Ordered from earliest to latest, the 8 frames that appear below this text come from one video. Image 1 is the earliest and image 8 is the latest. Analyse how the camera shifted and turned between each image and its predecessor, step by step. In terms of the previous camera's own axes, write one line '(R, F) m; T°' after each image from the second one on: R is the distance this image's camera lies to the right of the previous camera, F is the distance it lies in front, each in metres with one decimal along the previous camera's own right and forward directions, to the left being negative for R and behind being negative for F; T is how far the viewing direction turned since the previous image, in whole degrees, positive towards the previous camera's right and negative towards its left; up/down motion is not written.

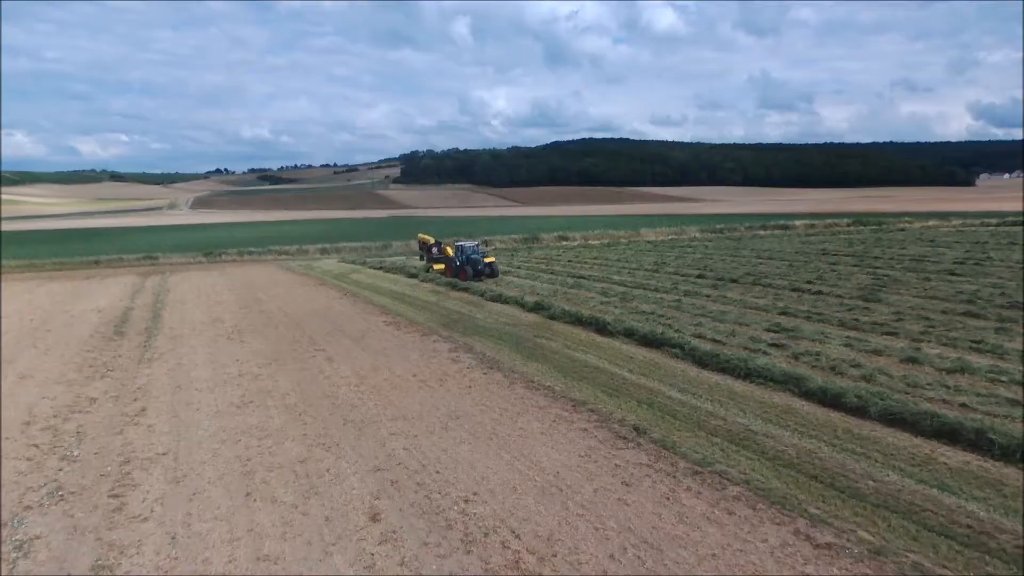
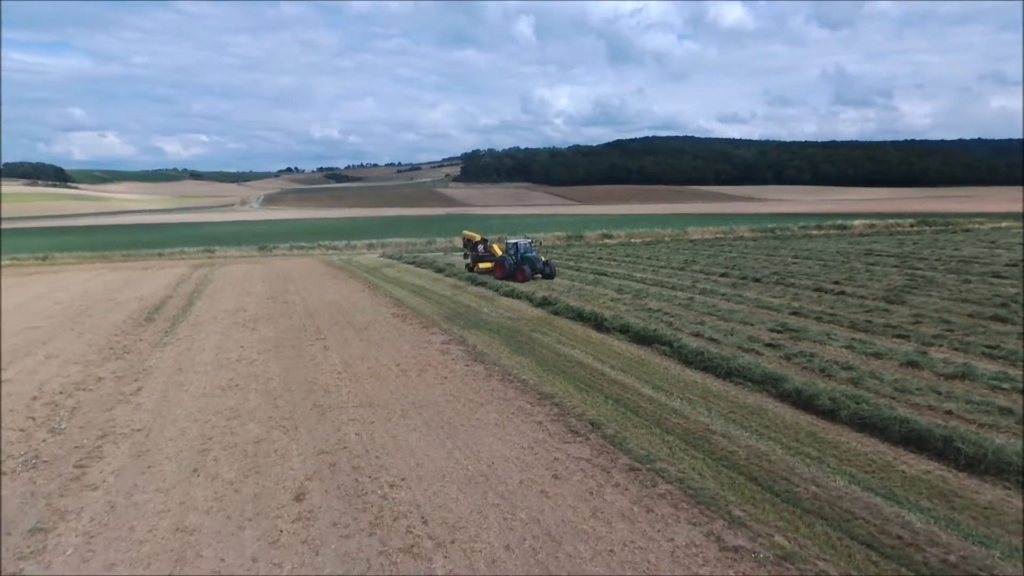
(+1.4, +0.1) m; -5°
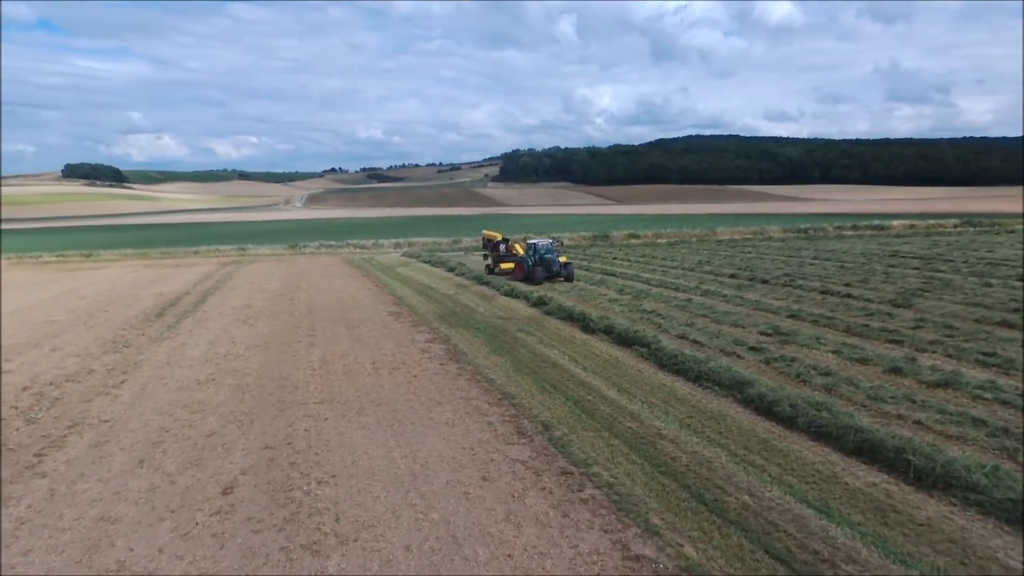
(+1.2, +0.1) m; -4°
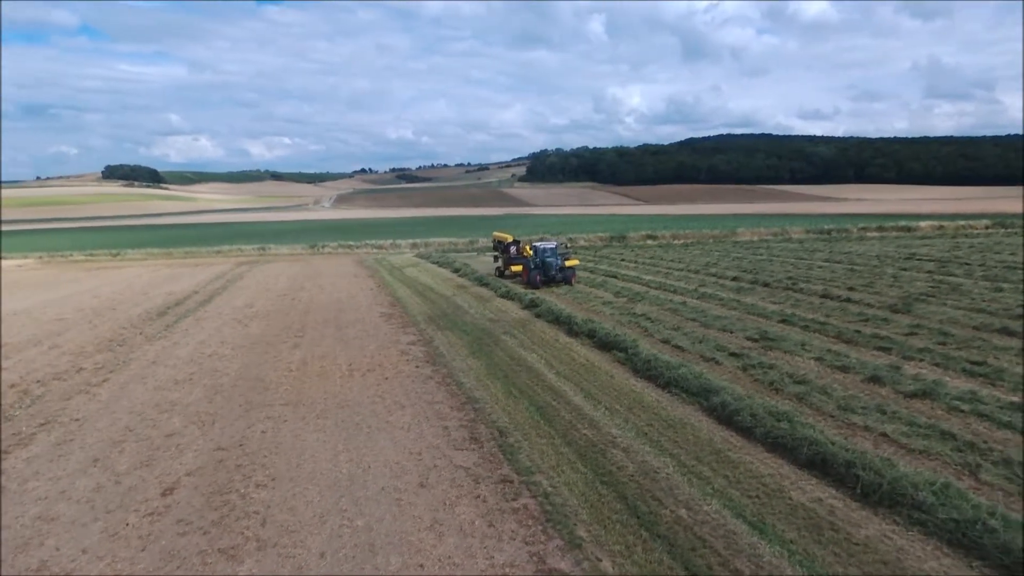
(+1.0, +0.1) m; -3°
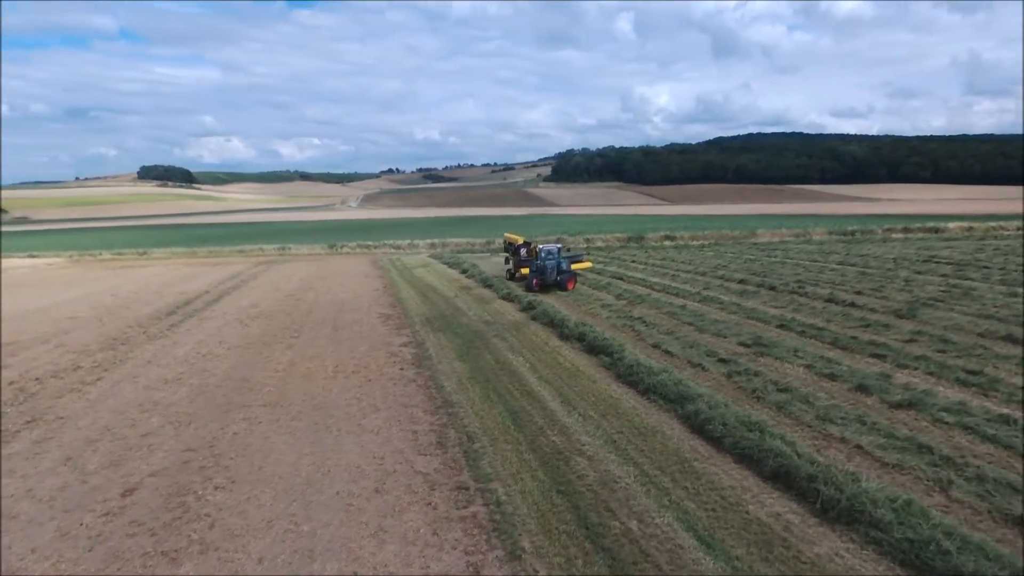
(+0.7, +0.1) m; -2°
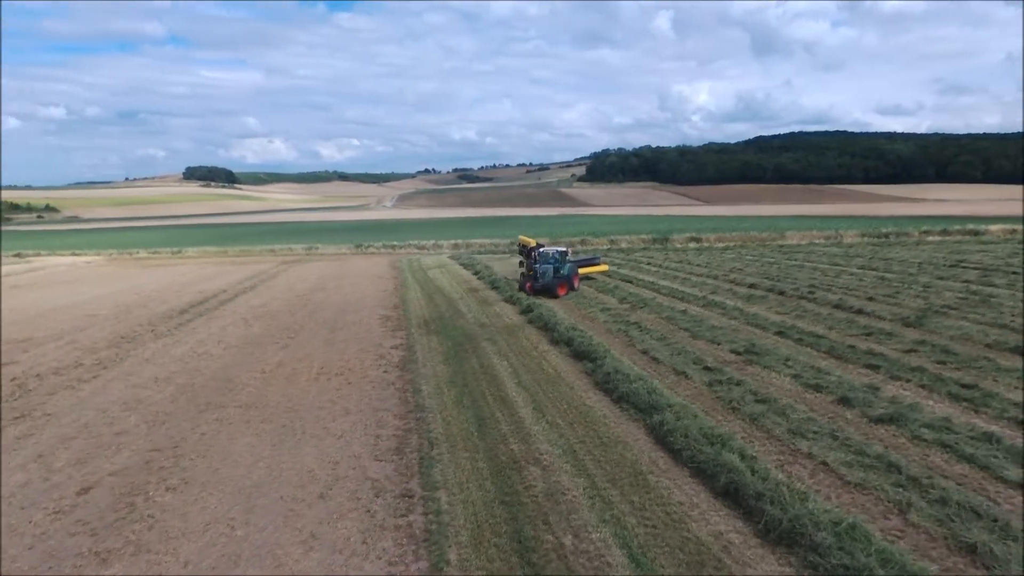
(+0.9, +0.1) m; -3°
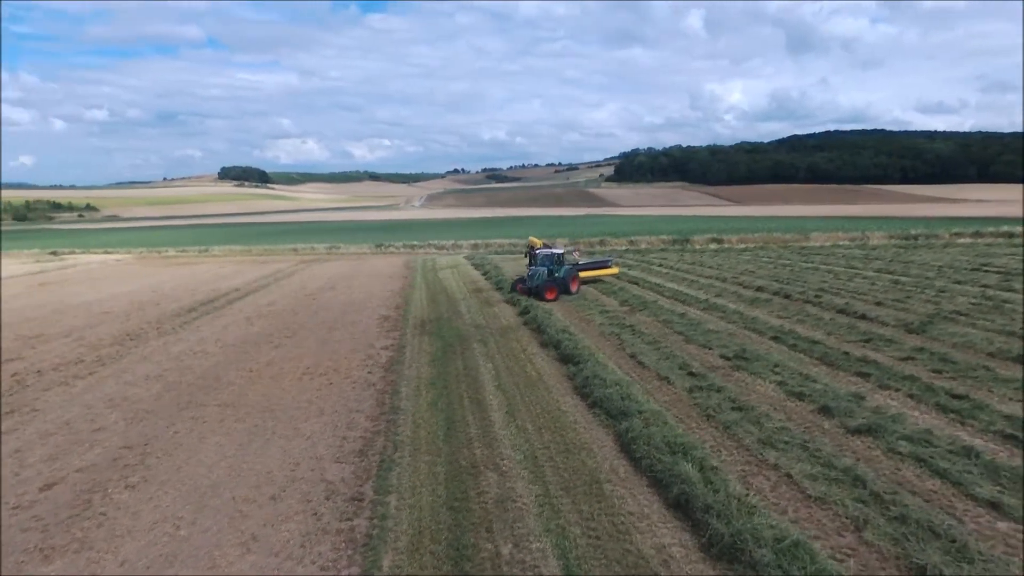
(+0.8, +0.1) m; -3°
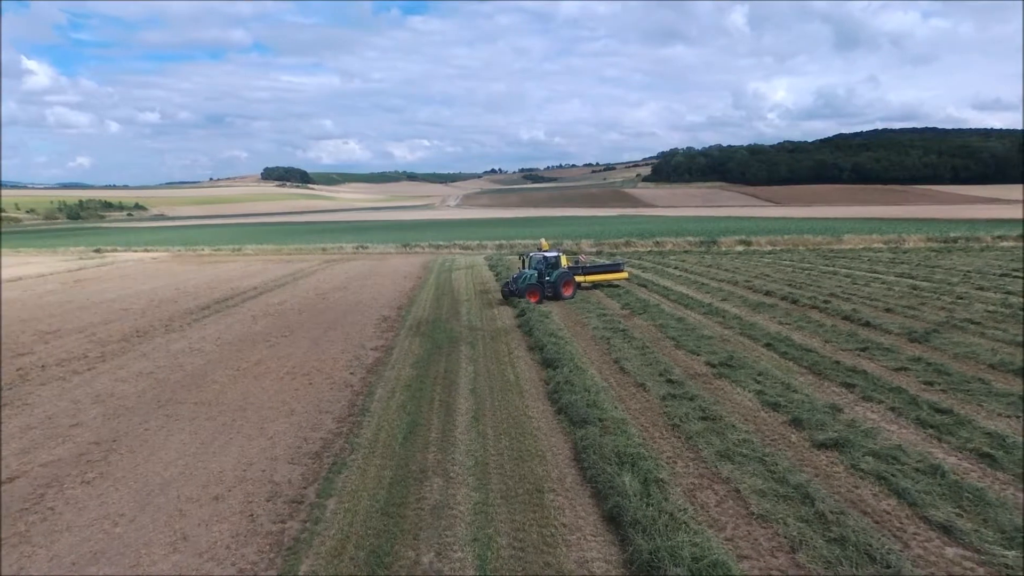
(+1.0, +0.1) m; -3°
